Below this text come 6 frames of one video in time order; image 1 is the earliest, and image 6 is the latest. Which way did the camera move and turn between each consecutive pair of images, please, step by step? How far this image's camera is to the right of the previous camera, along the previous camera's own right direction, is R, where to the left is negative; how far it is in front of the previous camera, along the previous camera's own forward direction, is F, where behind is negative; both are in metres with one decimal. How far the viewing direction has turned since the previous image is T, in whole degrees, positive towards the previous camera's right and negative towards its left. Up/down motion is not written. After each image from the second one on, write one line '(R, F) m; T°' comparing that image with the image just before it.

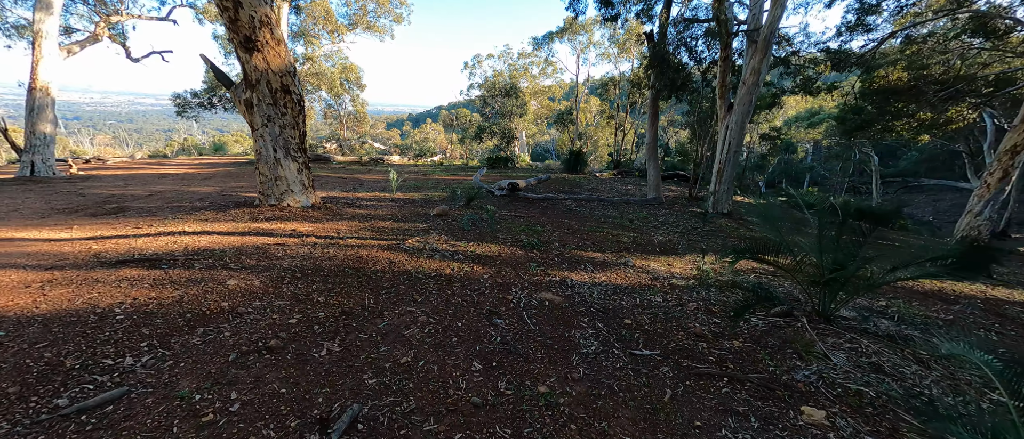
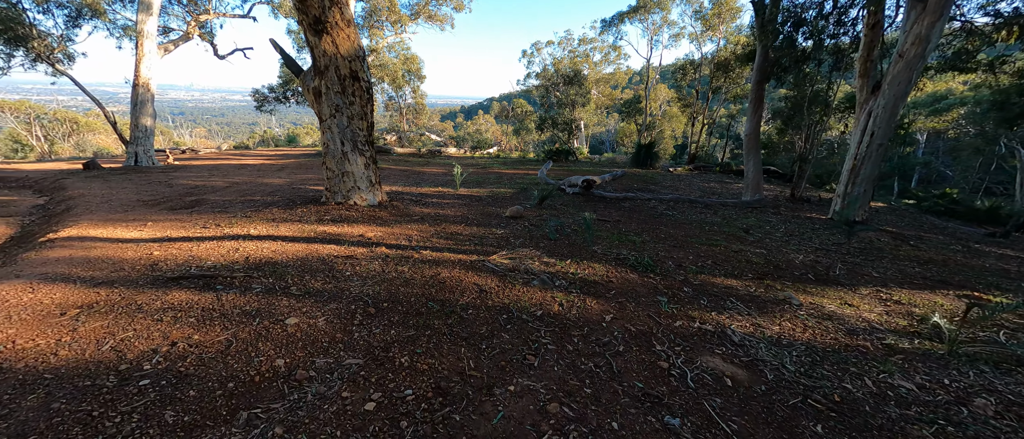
(-0.6, +0.8) m; -8°
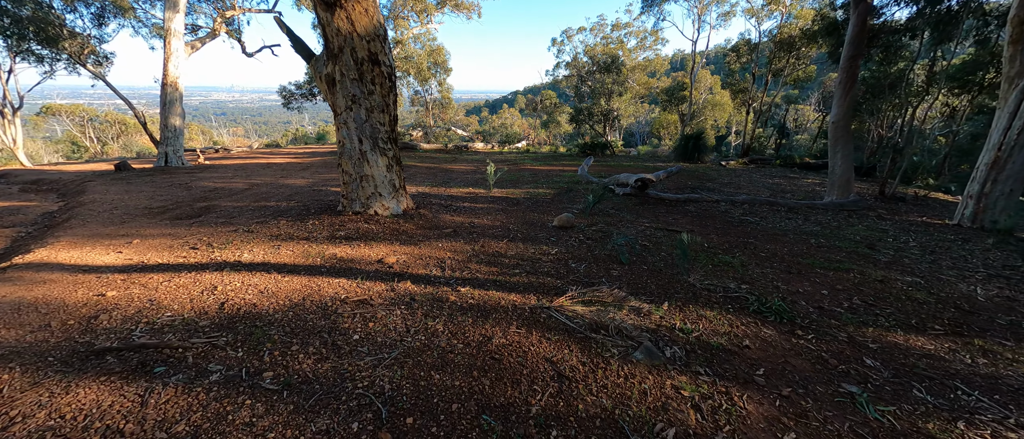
(-0.3, +1.0) m; -4°
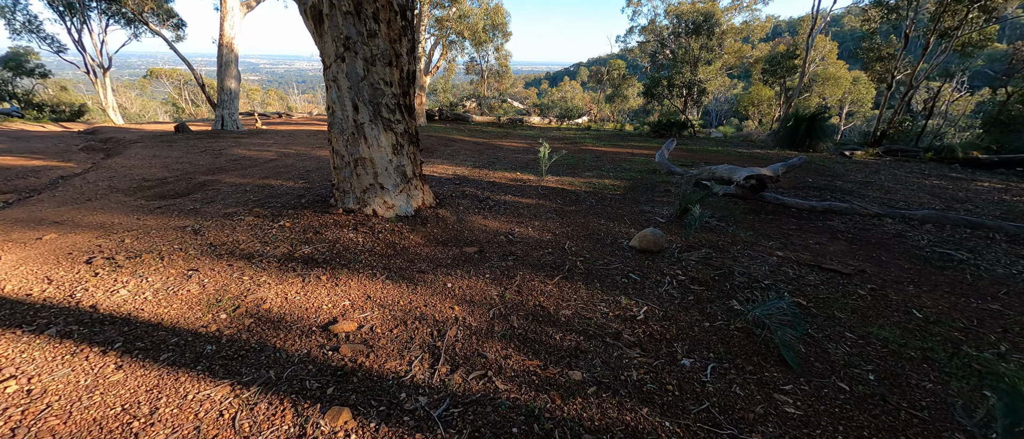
(-0.1, +1.5) m; -8°
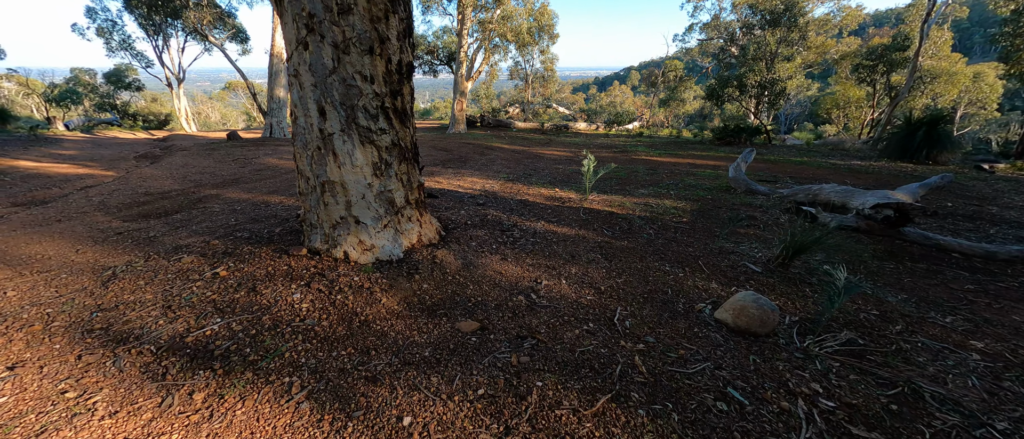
(+0.1, +1.0) m; -7°
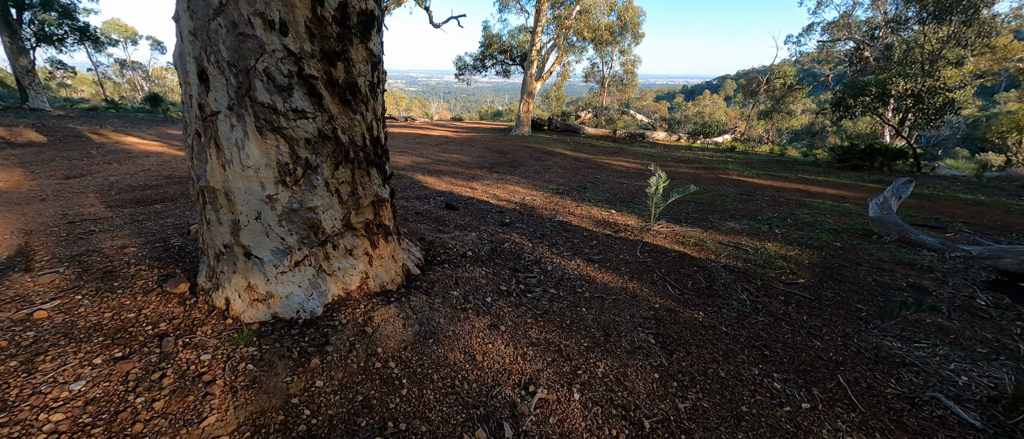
(+0.3, +1.0) m; -11°
